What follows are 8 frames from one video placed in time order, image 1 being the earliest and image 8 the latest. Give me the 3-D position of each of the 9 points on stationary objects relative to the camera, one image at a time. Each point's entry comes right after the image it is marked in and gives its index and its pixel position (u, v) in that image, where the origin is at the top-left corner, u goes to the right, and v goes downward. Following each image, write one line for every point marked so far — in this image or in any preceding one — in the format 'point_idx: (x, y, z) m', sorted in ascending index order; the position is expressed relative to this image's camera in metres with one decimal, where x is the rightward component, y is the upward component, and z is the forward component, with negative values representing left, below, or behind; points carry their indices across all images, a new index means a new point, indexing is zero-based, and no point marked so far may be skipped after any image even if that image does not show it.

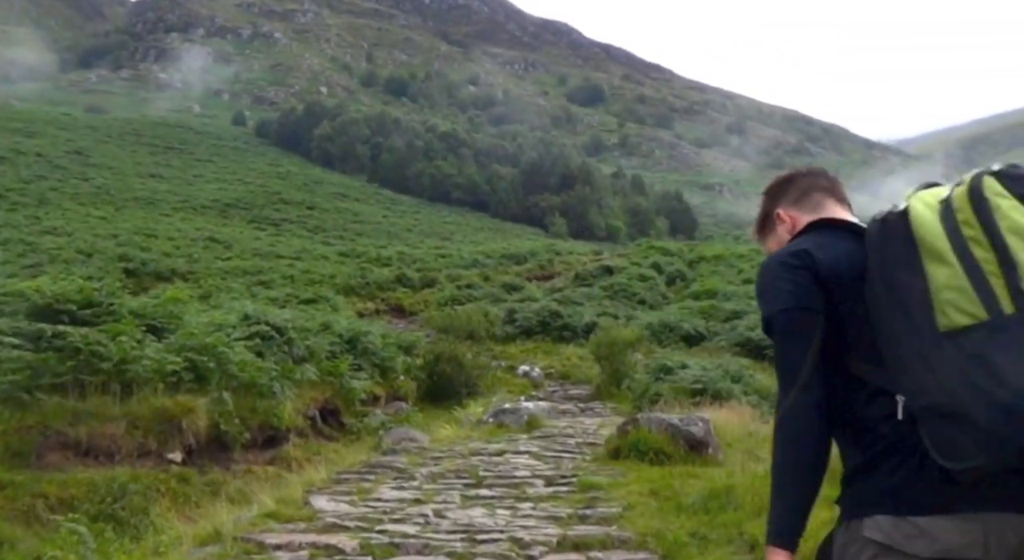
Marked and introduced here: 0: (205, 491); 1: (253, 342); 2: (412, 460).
0: (-3.4, -2.4, +9.5) m
1: (-4.4, -1.1, +14.5) m
2: (-1.0, -1.8, +8.6) m
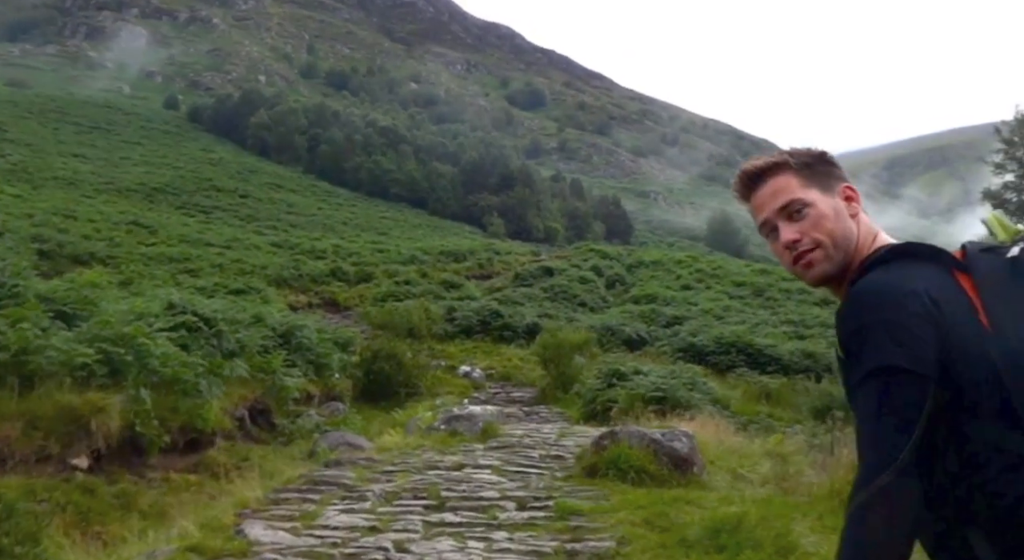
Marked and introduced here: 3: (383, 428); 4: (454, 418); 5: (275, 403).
0: (-3.9, -2.2, +8.3) m
1: (-5.2, -0.8, +13.2) m
2: (-1.3, -1.7, +7.5) m
3: (-2.2, -2.6, +14.7) m
4: (-0.7, -1.7, +10.7) m
5: (-4.0, -2.1, +14.5) m
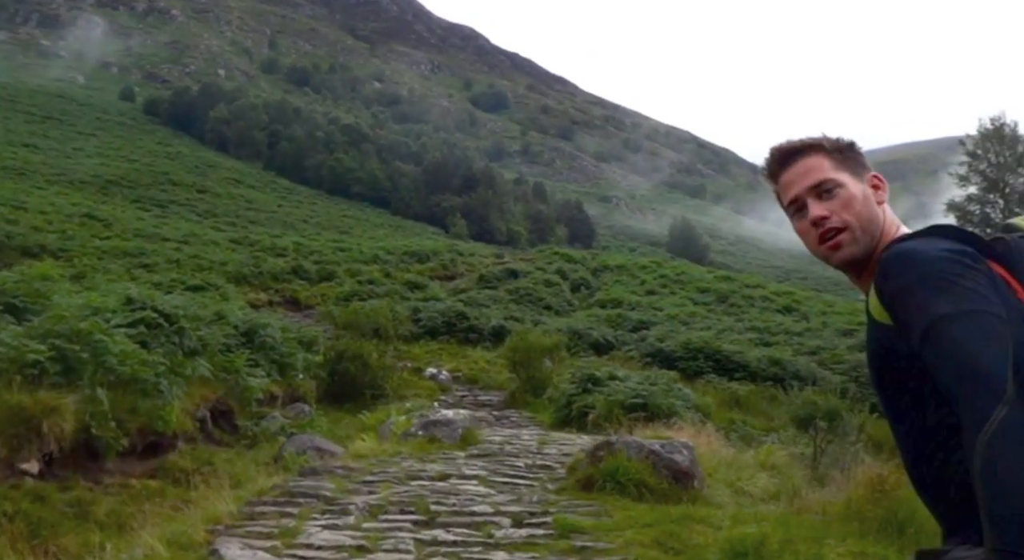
0: (-4.0, -2.1, +7.7) m
1: (-5.5, -0.7, +12.5) m
2: (-1.4, -1.7, +7.0) m
3: (-2.6, -2.5, +14.2) m
4: (-0.9, -1.7, +10.2) m
5: (-4.4, -2.0, +13.9) m
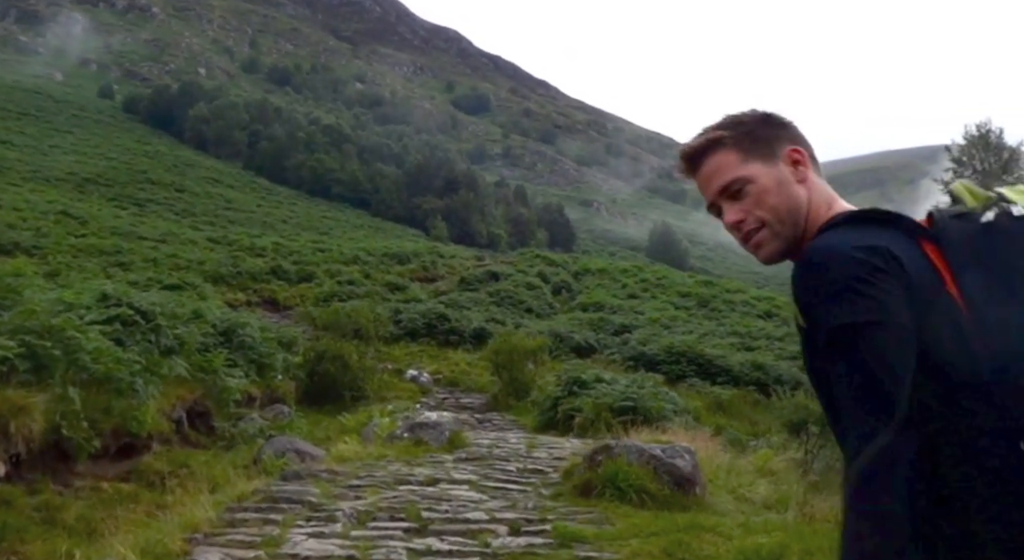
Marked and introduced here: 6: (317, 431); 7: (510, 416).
0: (-4.1, -2.1, +7.3) m
1: (-5.7, -0.7, +12.1) m
2: (-1.5, -1.6, +6.7) m
3: (-2.9, -2.5, +13.8) m
4: (-1.1, -1.7, +9.9) m
5: (-4.7, -2.0, +13.4) m
6: (-3.4, -2.6, +14.8) m
7: (0.0, -3.1, +19.5) m
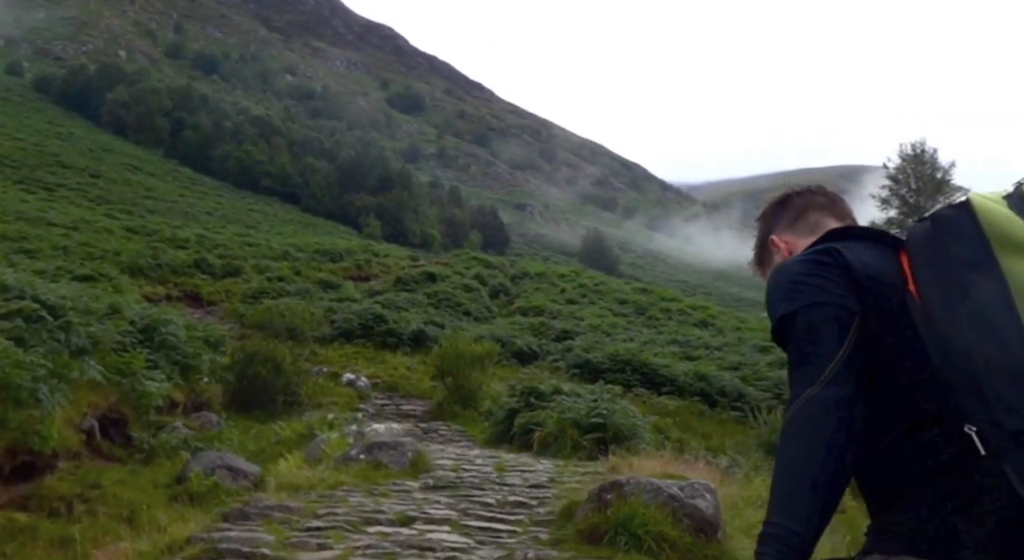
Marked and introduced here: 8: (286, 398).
0: (-4.2, -1.9, +5.8) m
1: (-6.1, -0.5, +10.5) m
2: (-1.5, -1.6, +5.5) m
3: (-3.5, -2.5, +12.4) m
4: (-1.4, -1.7, +8.7) m
5: (-5.3, -1.9, +11.9) m
6: (-4.1, -2.5, +13.4) m
7: (-1.2, -3.1, +18.3) m
8: (-5.0, -2.6, +18.9) m
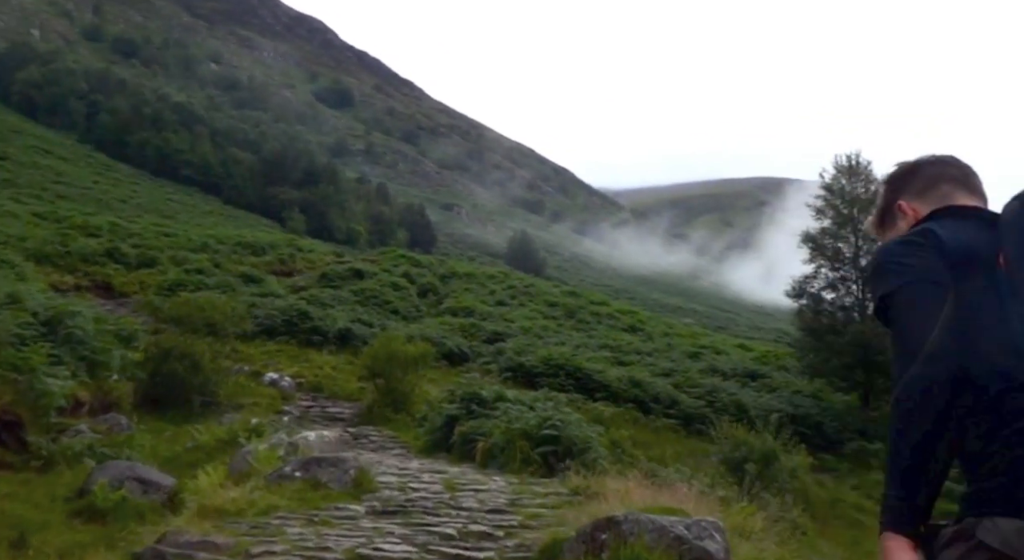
0: (-4.3, -1.8, +4.6) m
1: (-6.6, -0.3, +9.0) m
2: (-1.7, -1.5, +4.4) m
3: (-4.3, -2.3, +11.2) m
4: (-1.8, -1.6, +7.7) m
5: (-5.9, -1.7, +10.5) m
6: (-4.9, -2.4, +12.1) m
7: (-2.5, -3.1, +17.3) m
8: (-6.3, -2.5, +17.6) m
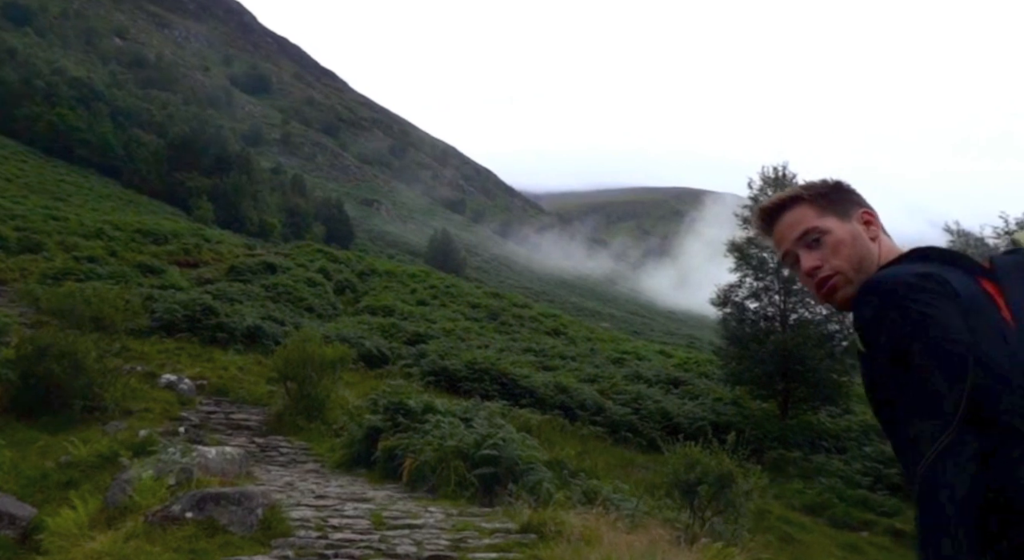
0: (-4.4, -1.7, +2.9) m
1: (-7.1, -0.1, +7.1) m
2: (-1.7, -1.5, +3.0) m
3: (-5.0, -2.2, +9.5) m
4: (-2.2, -1.6, +6.2) m
5: (-6.6, -1.5, +8.7) m
6: (-5.8, -2.2, +10.3) m
7: (-3.9, -3.0, +15.7) m
8: (-7.7, -2.3, +15.6) m
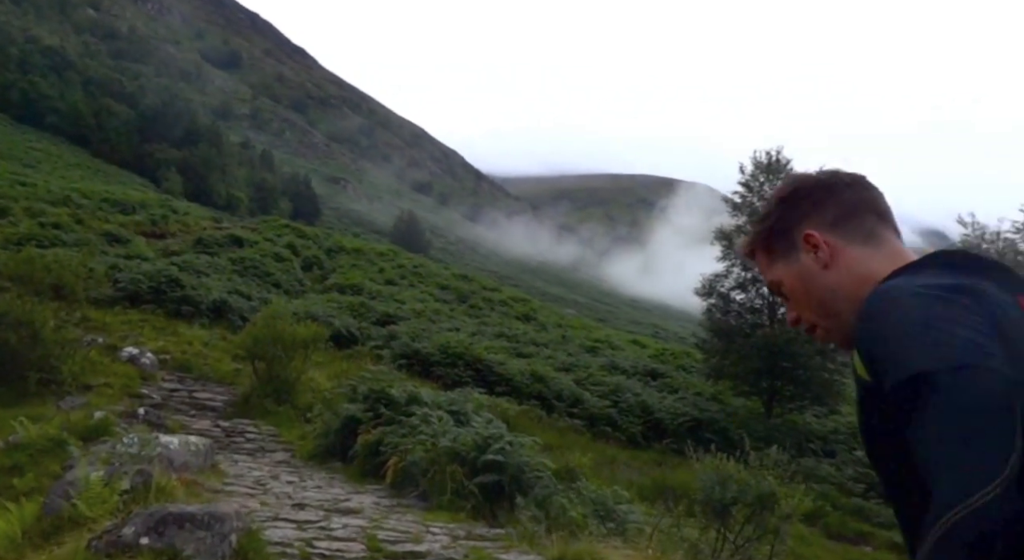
0: (-4.1, -1.5, +1.6) m
1: (-6.8, +0.3, +5.6) m
2: (-1.4, -1.4, +1.8) m
3: (-5.0, -1.8, +8.2) m
4: (-2.0, -1.4, +5.0) m
5: (-6.5, -1.1, +7.3) m
6: (-5.7, -1.8, +8.9) m
7: (-4.1, -2.5, +14.4) m
8: (-7.8, -1.7, +14.2) m
